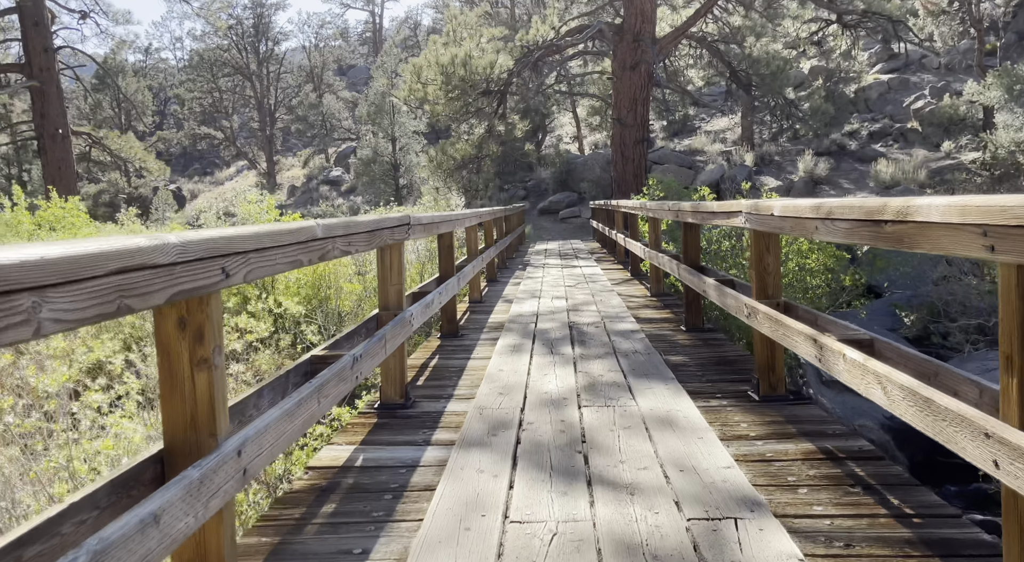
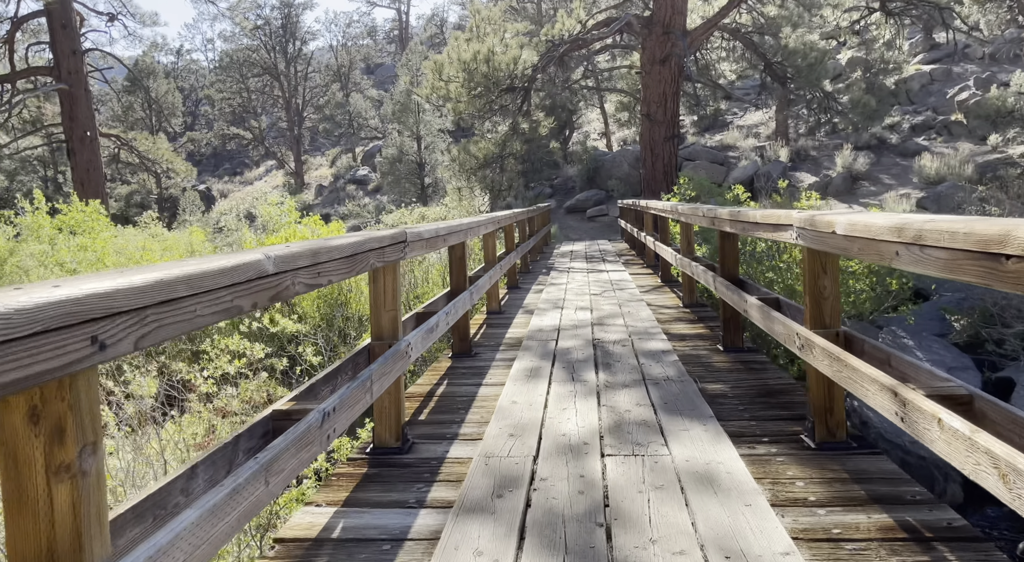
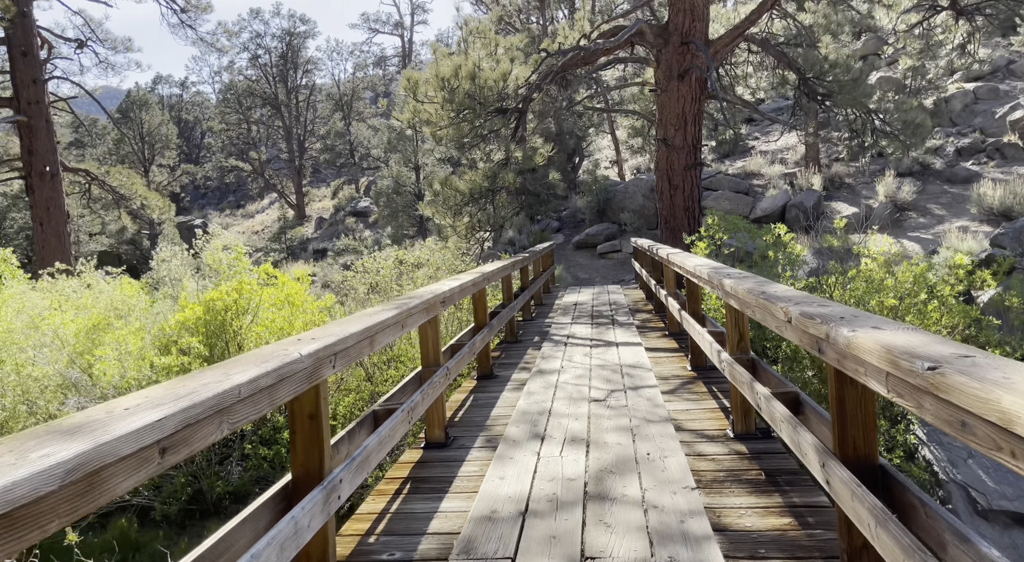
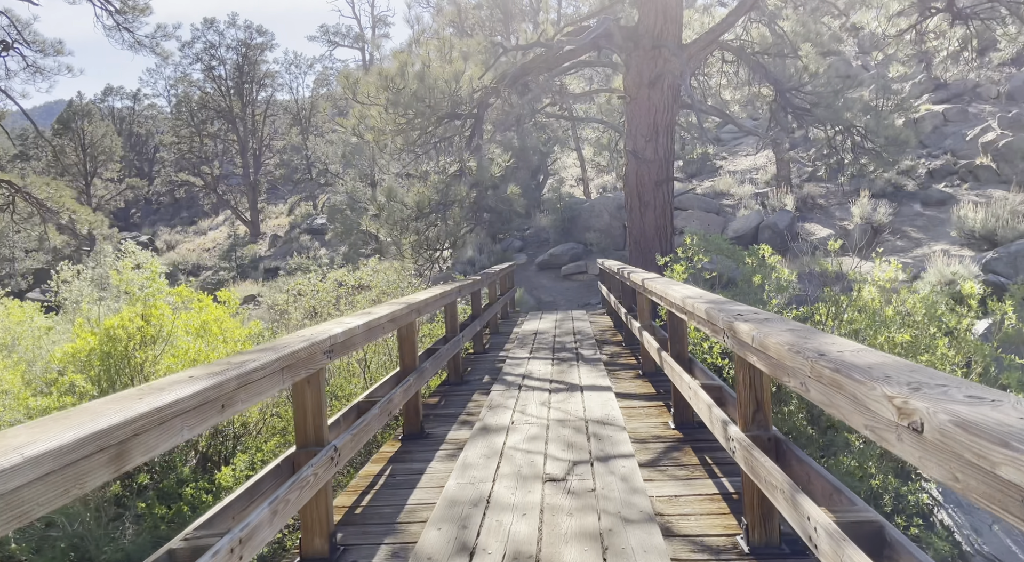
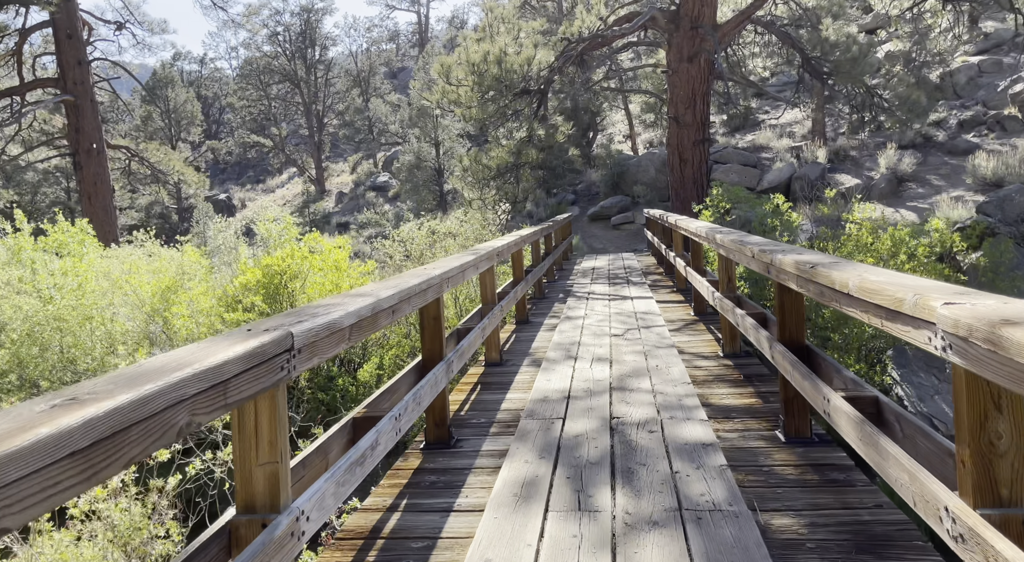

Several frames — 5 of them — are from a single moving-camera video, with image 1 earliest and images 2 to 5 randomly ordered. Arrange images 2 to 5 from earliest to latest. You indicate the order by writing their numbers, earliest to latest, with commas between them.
2, 5, 3, 4
